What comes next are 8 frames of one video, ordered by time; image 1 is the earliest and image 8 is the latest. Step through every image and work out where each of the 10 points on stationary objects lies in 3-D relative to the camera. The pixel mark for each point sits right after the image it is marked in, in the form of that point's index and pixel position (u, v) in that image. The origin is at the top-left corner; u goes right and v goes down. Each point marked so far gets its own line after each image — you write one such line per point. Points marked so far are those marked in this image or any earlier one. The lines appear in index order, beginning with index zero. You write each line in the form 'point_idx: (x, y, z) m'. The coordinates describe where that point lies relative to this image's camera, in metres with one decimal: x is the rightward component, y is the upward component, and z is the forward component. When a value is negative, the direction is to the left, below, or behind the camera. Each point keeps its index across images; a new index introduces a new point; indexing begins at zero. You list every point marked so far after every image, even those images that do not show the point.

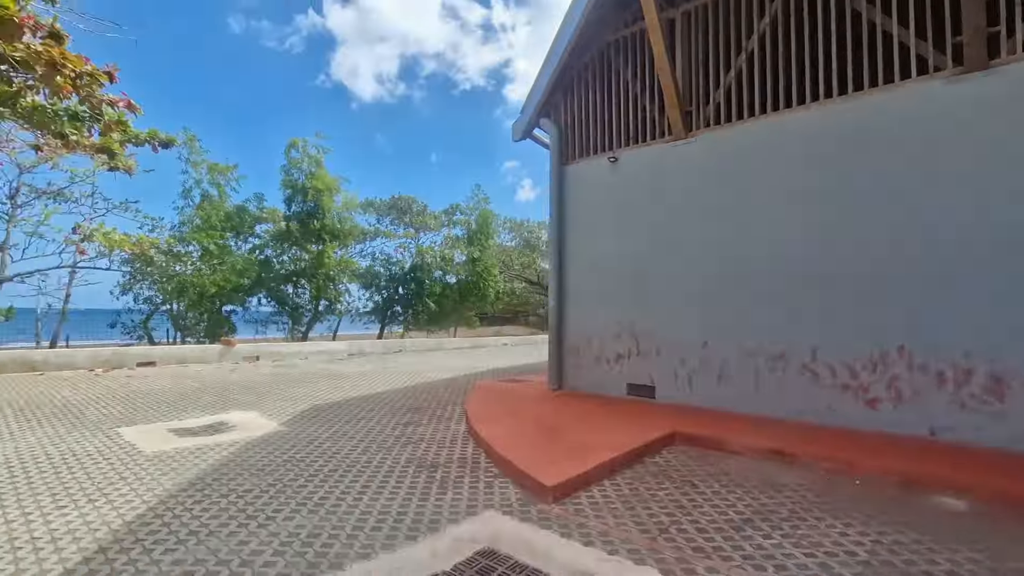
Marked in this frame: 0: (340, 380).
0: (-2.6, -1.4, +7.9) m
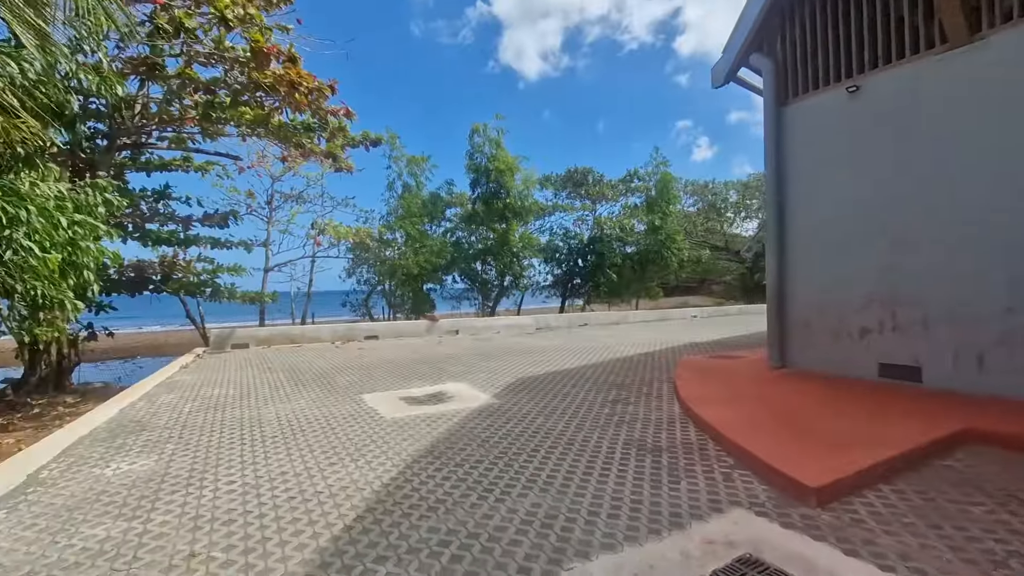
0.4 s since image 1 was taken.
0: (+0.4, -1.0, +8.1) m
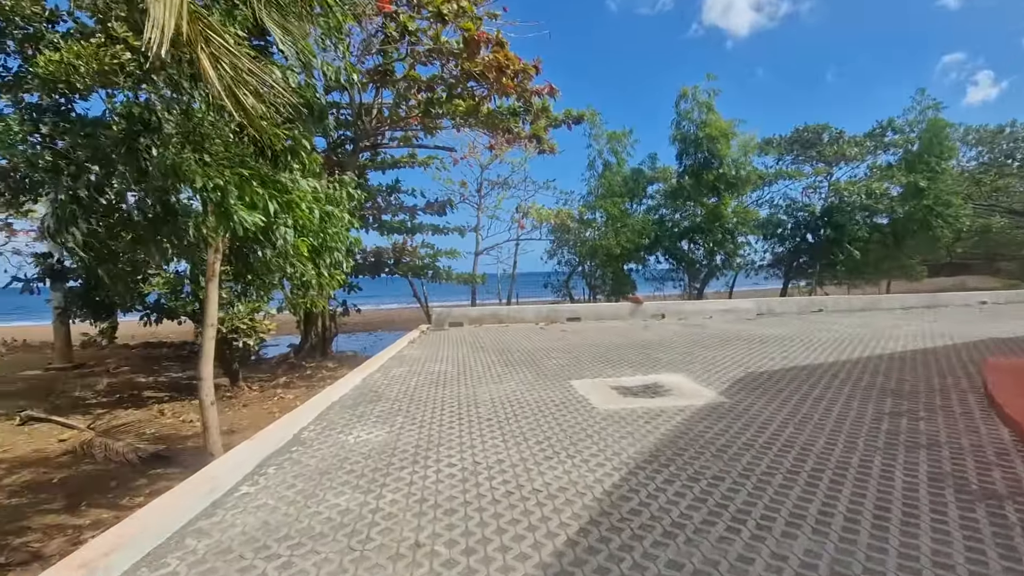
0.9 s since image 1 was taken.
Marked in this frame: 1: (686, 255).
0: (+3.4, -0.8, +6.9) m
1: (+5.1, +0.9, +14.9) m
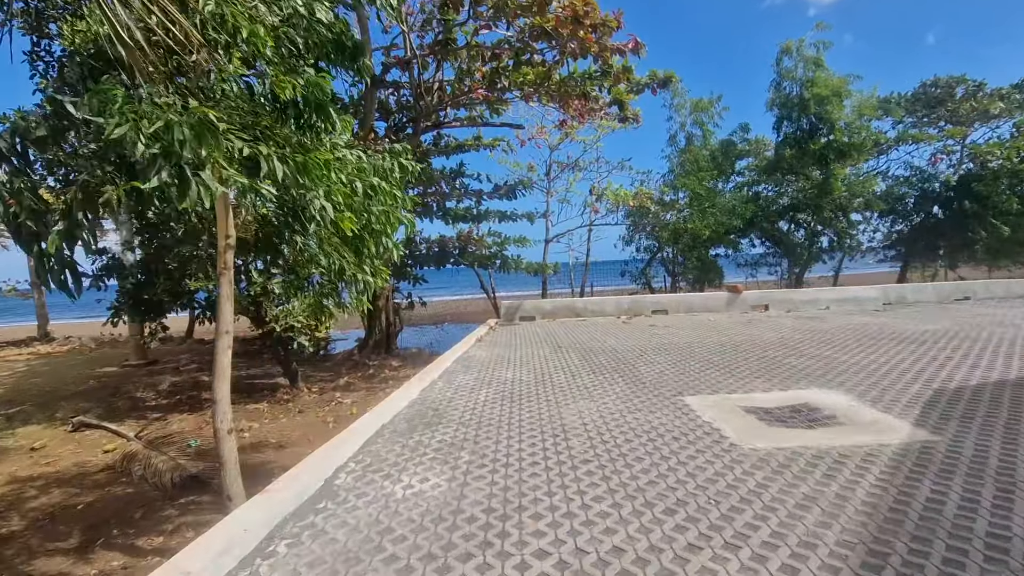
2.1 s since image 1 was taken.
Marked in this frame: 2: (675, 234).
0: (+4.4, -0.6, +5.4) m
1: (+7.0, +1.3, +13.0) m
2: (+4.1, +1.4, +12.7) m
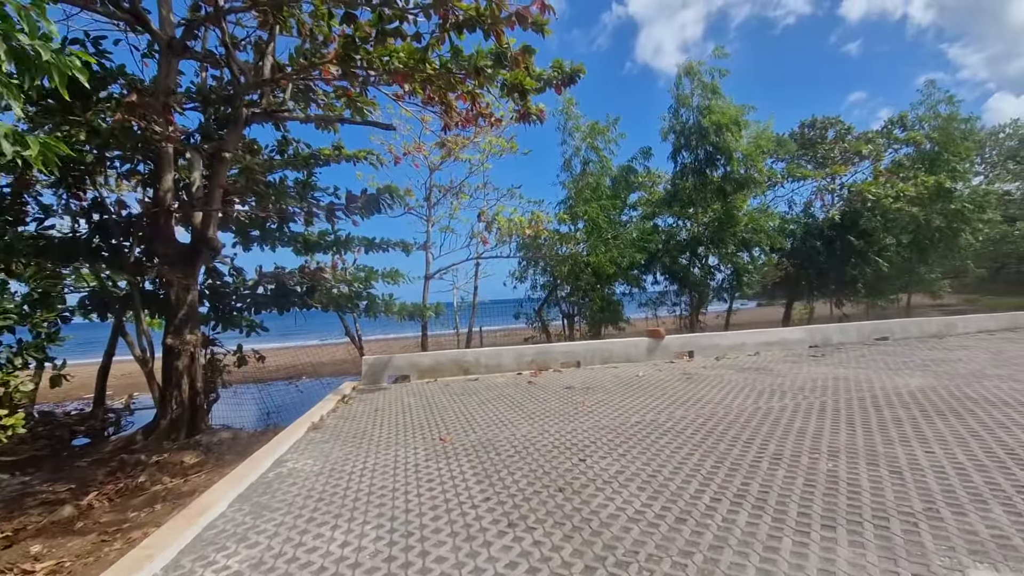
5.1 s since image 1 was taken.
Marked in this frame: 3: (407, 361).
0: (+3.3, -1.0, +4.0) m
1: (+4.2, +0.3, +12.1) m
2: (+1.4, +0.4, +11.1) m
3: (-1.5, -1.0, +7.2) m
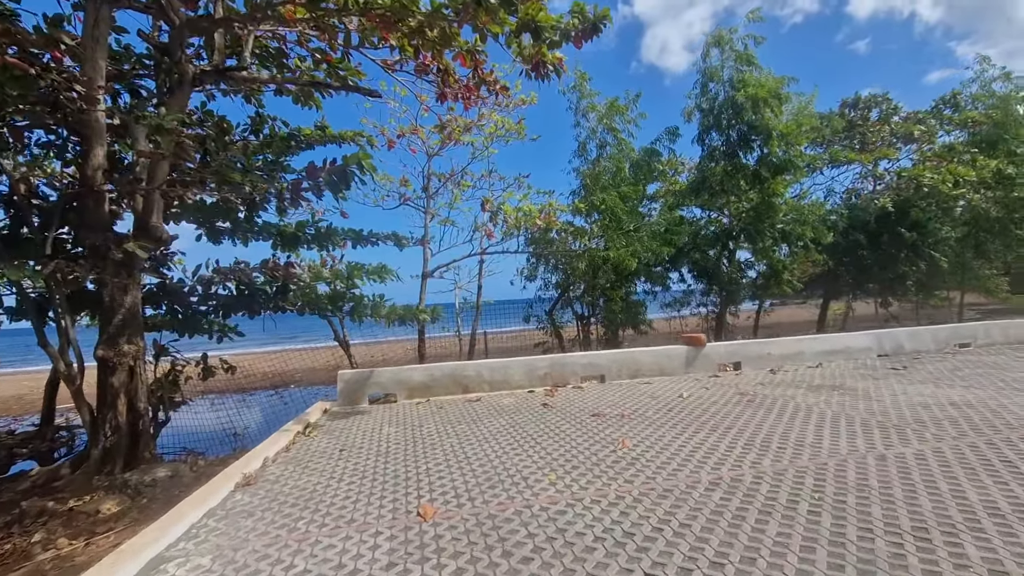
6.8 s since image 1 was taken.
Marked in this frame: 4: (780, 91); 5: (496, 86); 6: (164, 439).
0: (+3.4, -0.9, +2.6) m
1: (+4.4, +0.4, +10.8) m
2: (+1.5, +0.5, +9.8) m
3: (-1.4, -1.0, +5.9) m
4: (+5.2, +3.8, +10.0) m
5: (-0.2, +2.8, +7.0) m
6: (-5.0, -2.2, +7.5) m
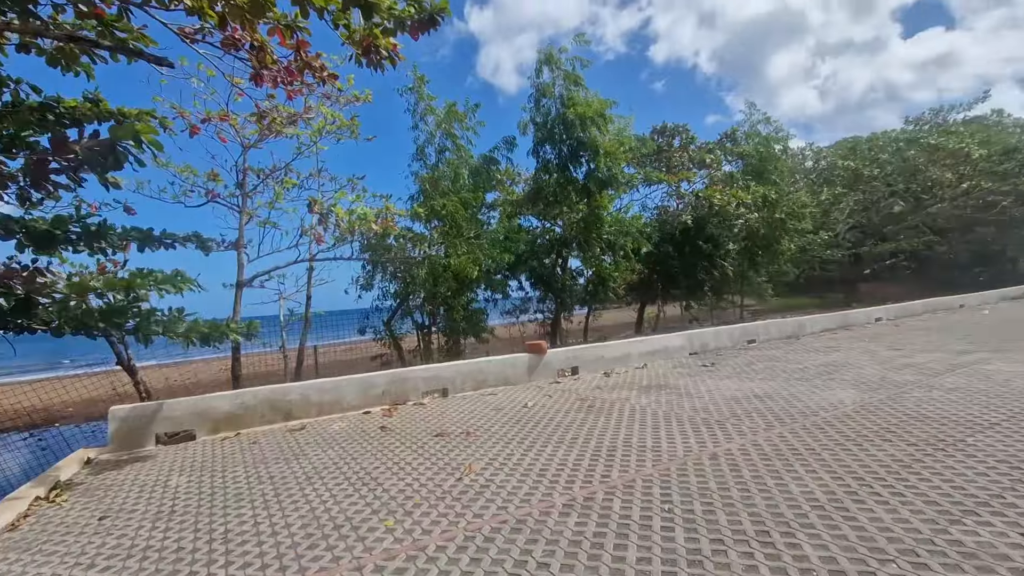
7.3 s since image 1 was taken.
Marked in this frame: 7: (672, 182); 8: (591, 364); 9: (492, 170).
0: (+2.5, -1.0, +3.2) m
1: (+0.9, +0.2, +11.2) m
2: (-1.5, +0.3, +9.5) m
3: (-3.0, -1.1, +4.8) m
4: (+1.9, +3.7, +10.8) m
5: (-2.3, +2.7, +6.3) m
6: (-7.0, -2.4, +5.2) m
7: (+4.2, +2.7, +13.3) m
8: (+1.0, -1.0, +6.7) m
9: (-0.4, +2.5, +10.9) m
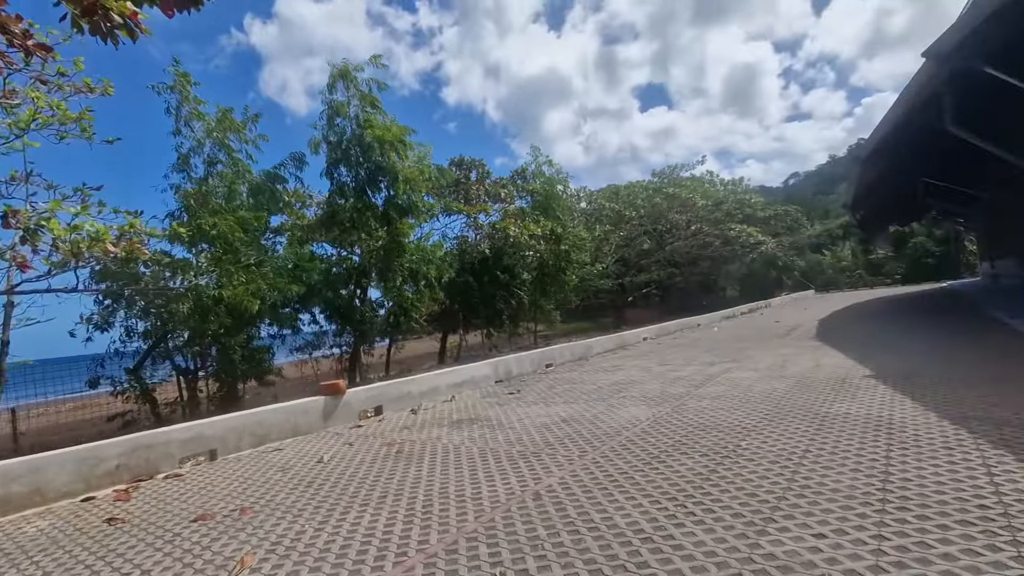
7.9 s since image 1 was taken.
0: (+1.3, -1.1, +3.5) m
1: (-3.3, -0.4, +10.4) m
2: (-4.8, -0.3, +7.8) m
3: (-4.4, -1.4, +2.9) m
4: (-2.3, +3.0, +10.5) m
5: (-4.5, +2.3, +4.7) m
6: (-8.2, -2.7, +1.7) m
7: (-1.1, +2.0, +13.6) m
8: (-1.4, -1.4, +6.2) m
9: (-4.5, +1.8, +9.7) m
